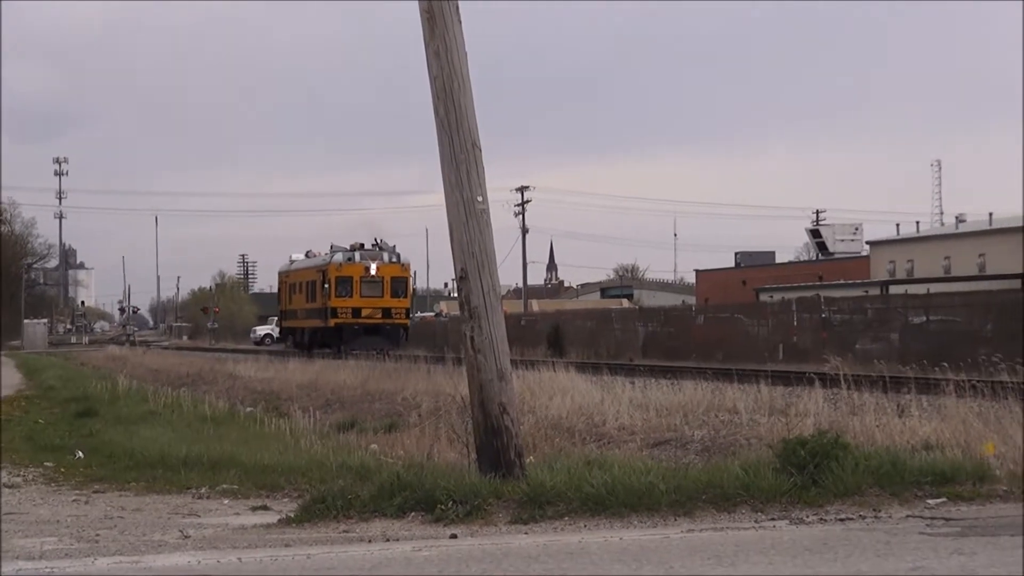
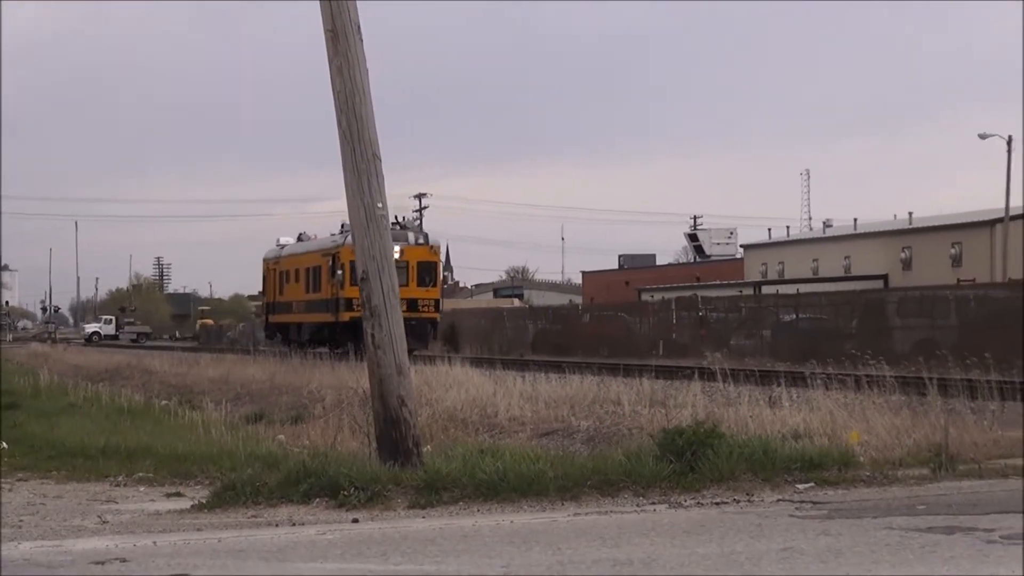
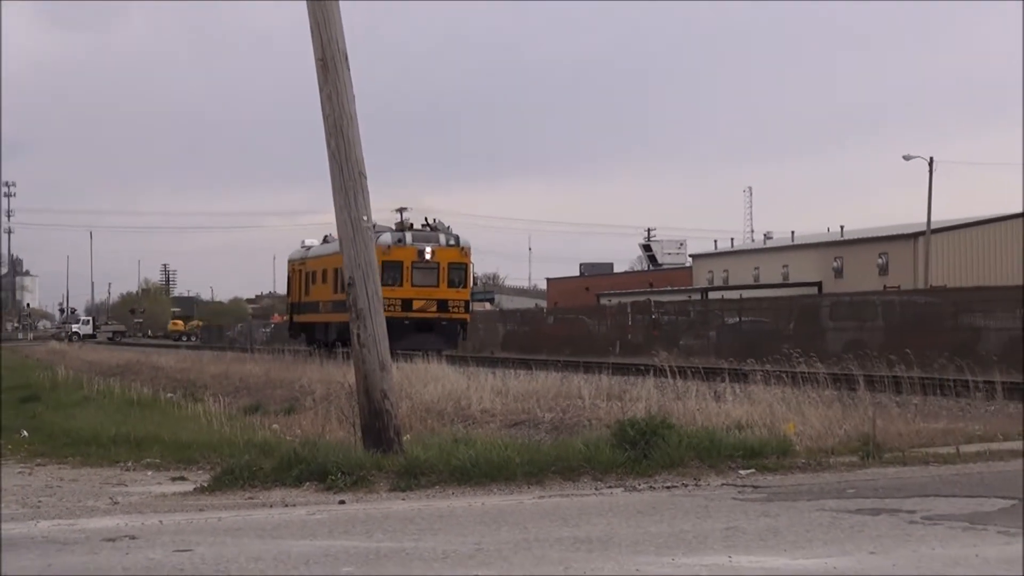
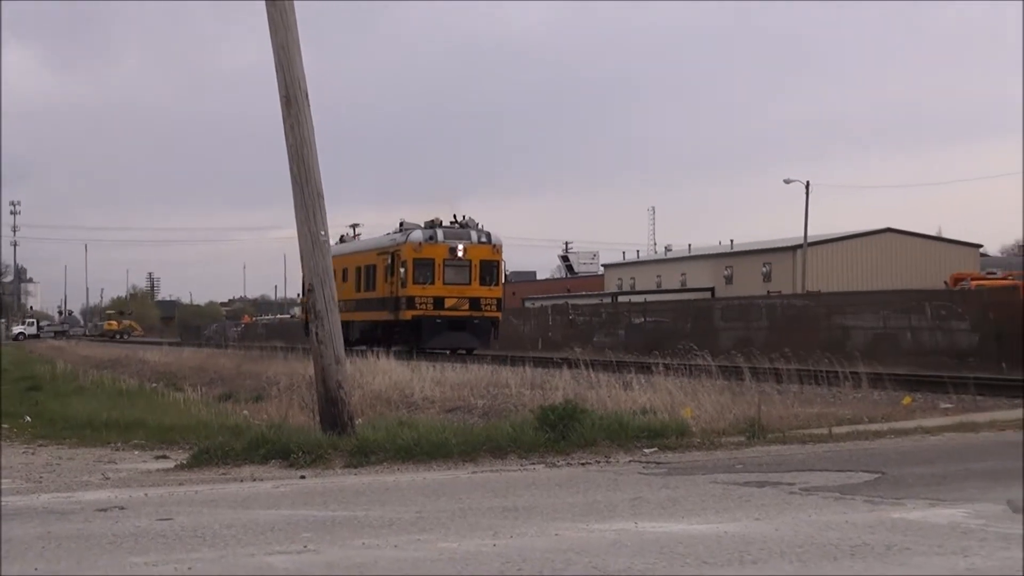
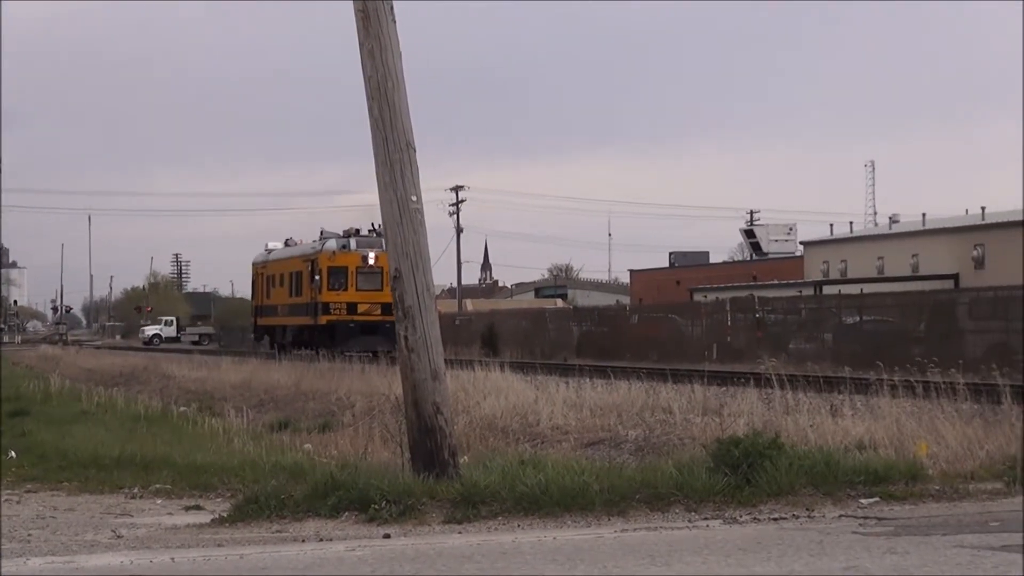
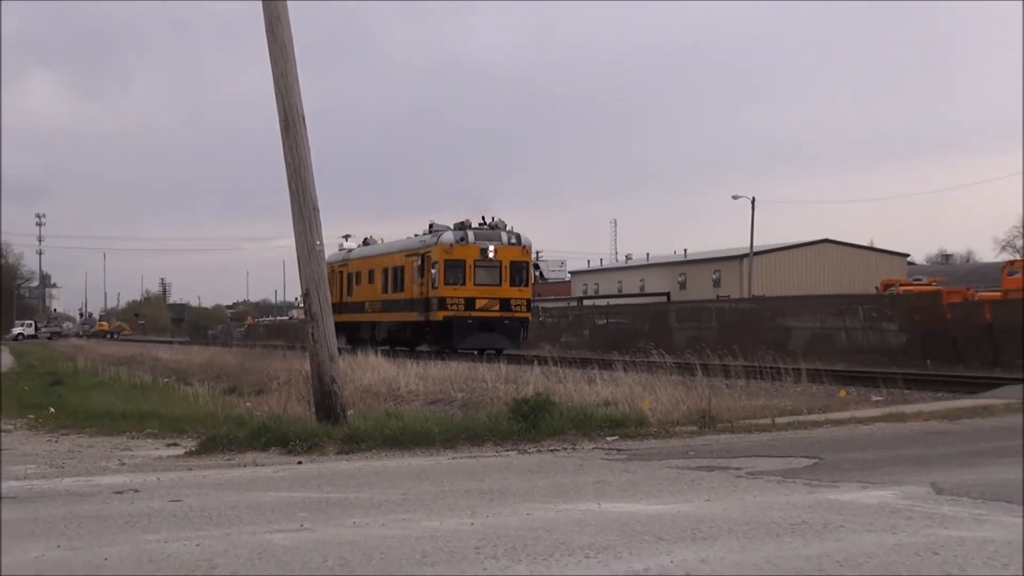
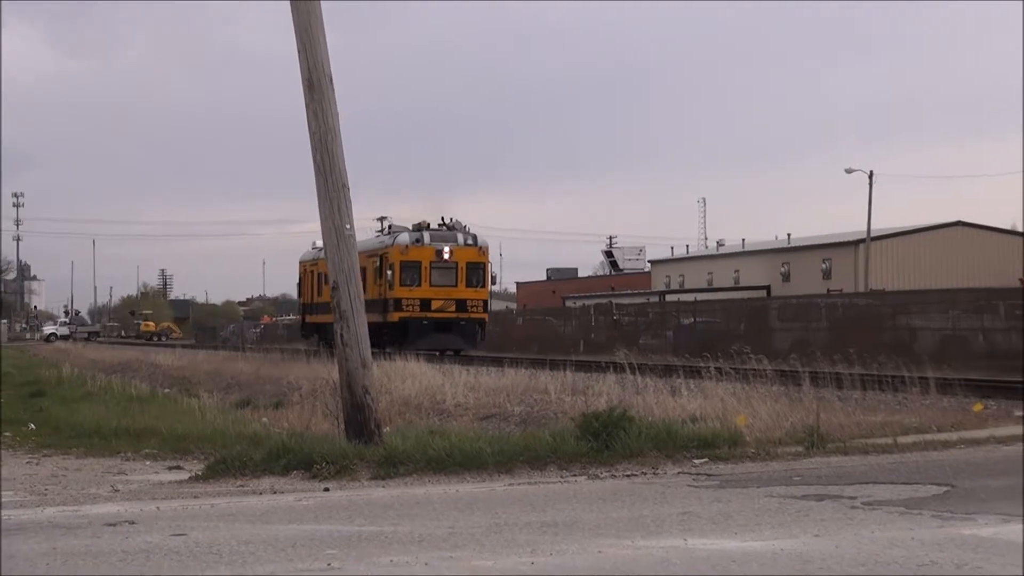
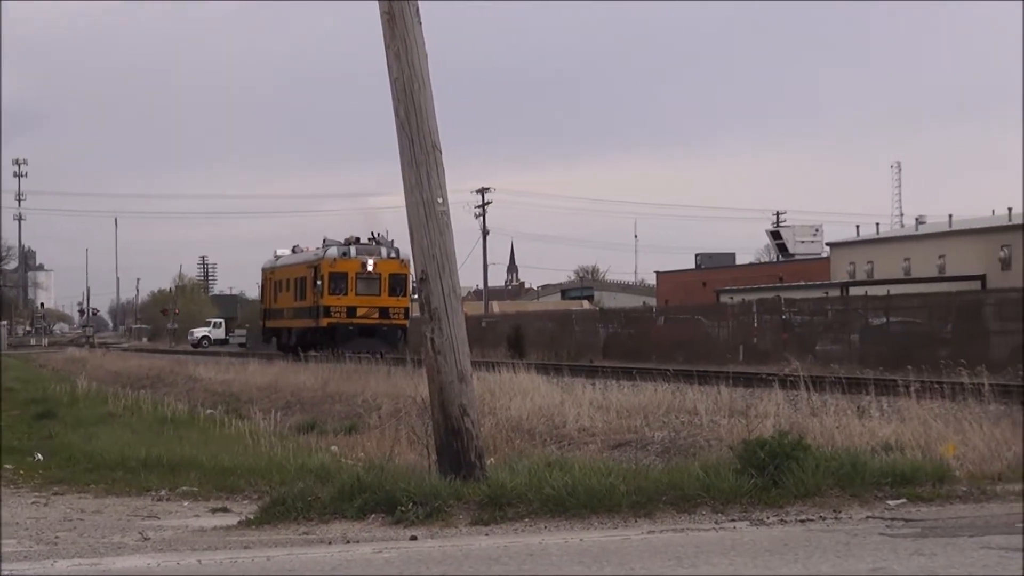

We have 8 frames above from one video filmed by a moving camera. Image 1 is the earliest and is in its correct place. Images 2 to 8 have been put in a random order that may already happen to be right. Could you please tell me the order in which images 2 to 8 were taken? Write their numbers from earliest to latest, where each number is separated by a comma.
8, 5, 2, 3, 7, 4, 6
